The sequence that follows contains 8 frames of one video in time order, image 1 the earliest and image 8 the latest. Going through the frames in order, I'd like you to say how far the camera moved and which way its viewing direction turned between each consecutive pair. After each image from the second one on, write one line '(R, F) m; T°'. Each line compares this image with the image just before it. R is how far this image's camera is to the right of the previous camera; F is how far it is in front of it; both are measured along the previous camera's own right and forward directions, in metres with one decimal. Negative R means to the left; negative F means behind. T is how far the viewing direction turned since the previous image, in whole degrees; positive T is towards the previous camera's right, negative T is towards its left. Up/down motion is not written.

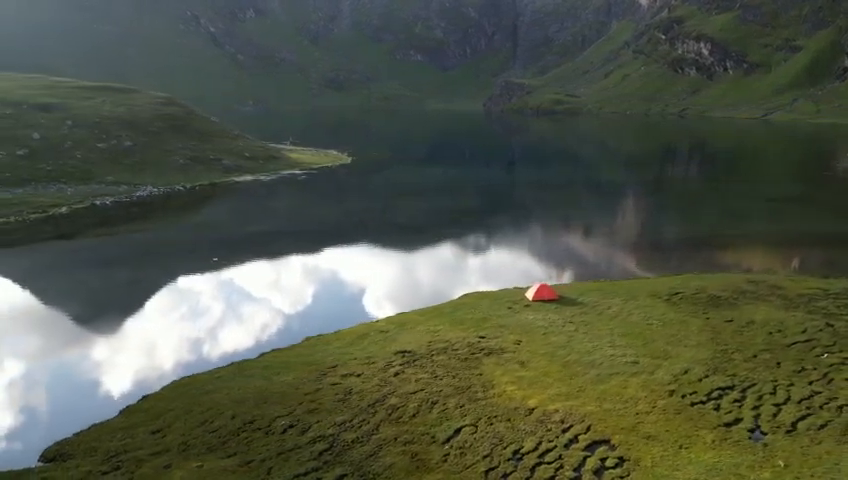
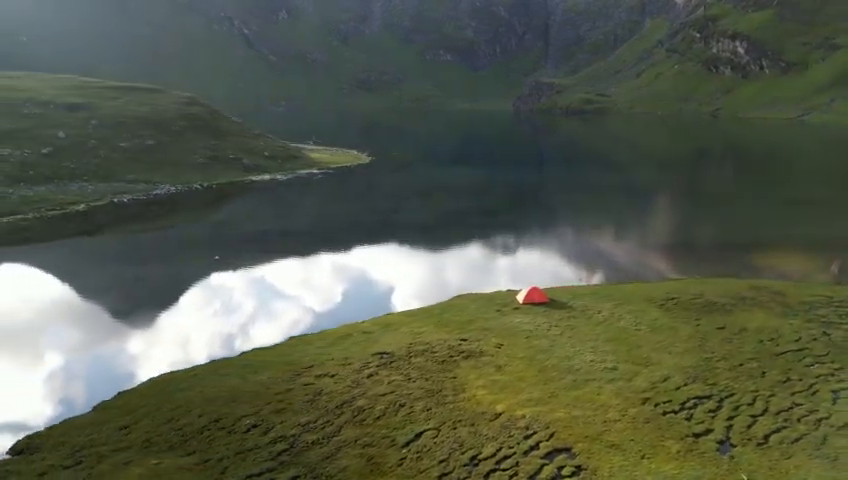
(+2.5, +0.2) m; -3°
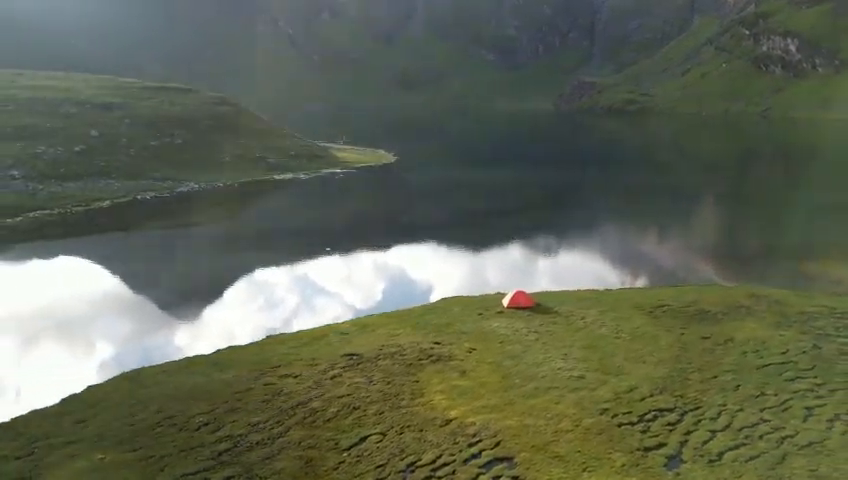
(+3.4, +0.3) m; -4°
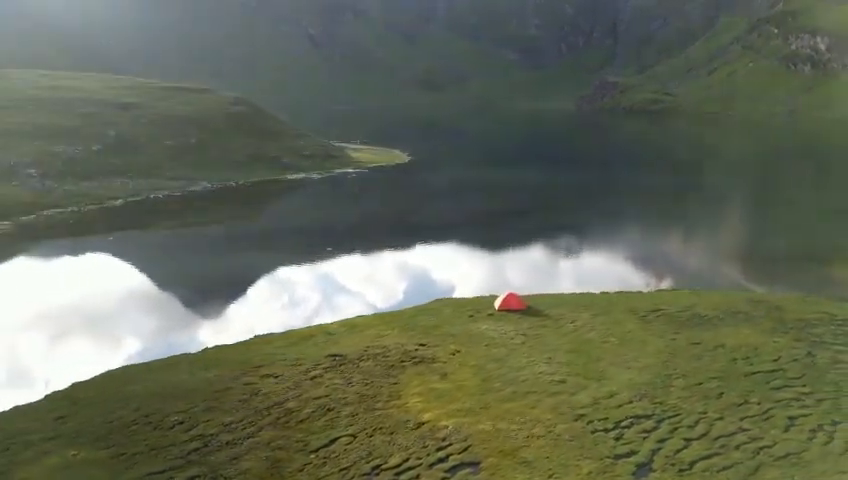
(+1.9, +0.2) m; -2°
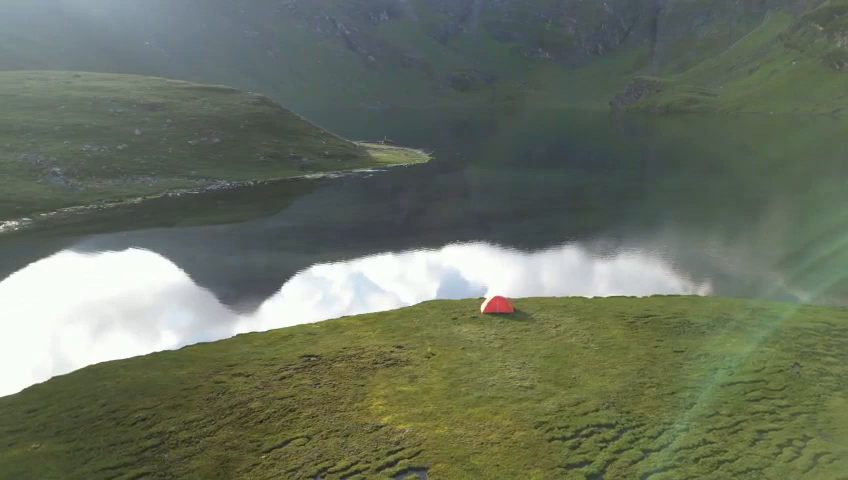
(+2.8, +0.3) m; -3°
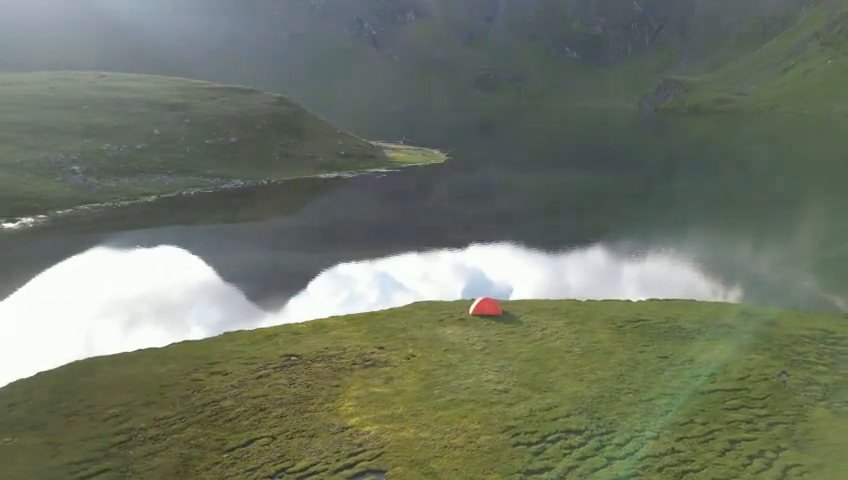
(+2.2, +0.2) m; -2°
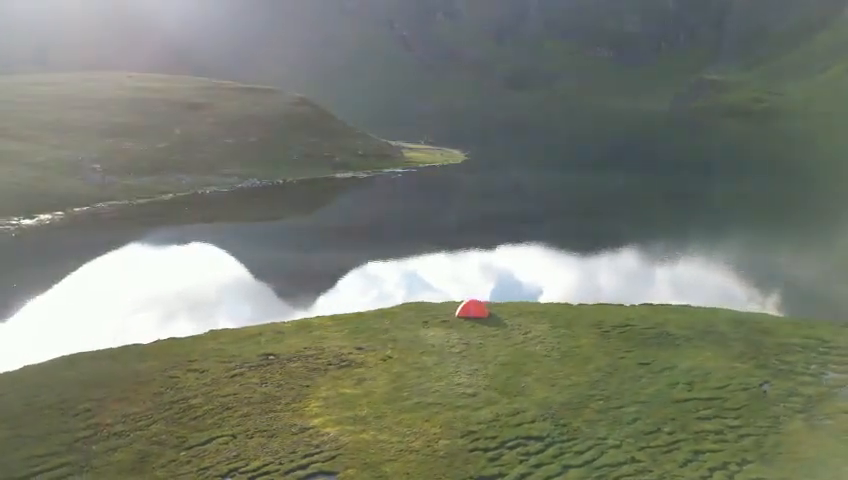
(+2.5, +0.2) m; -3°
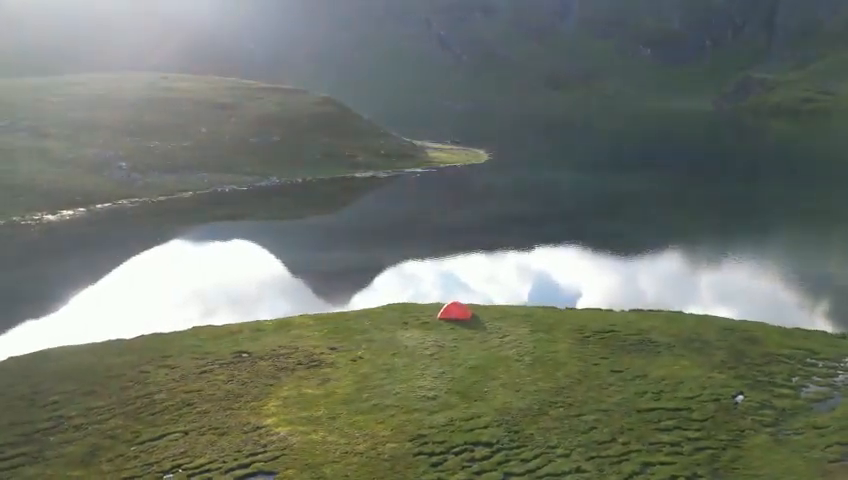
(+3.2, +0.3) m; -3°
